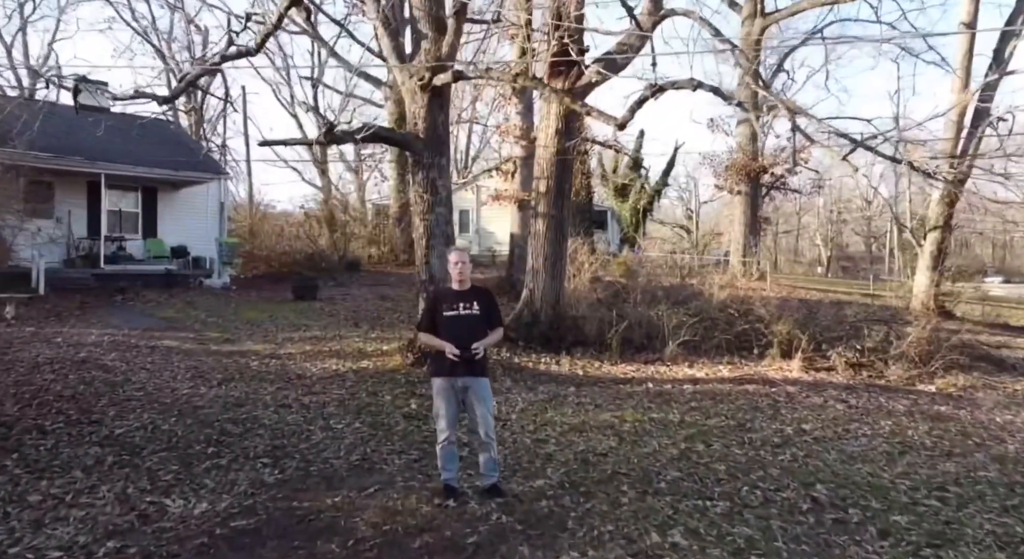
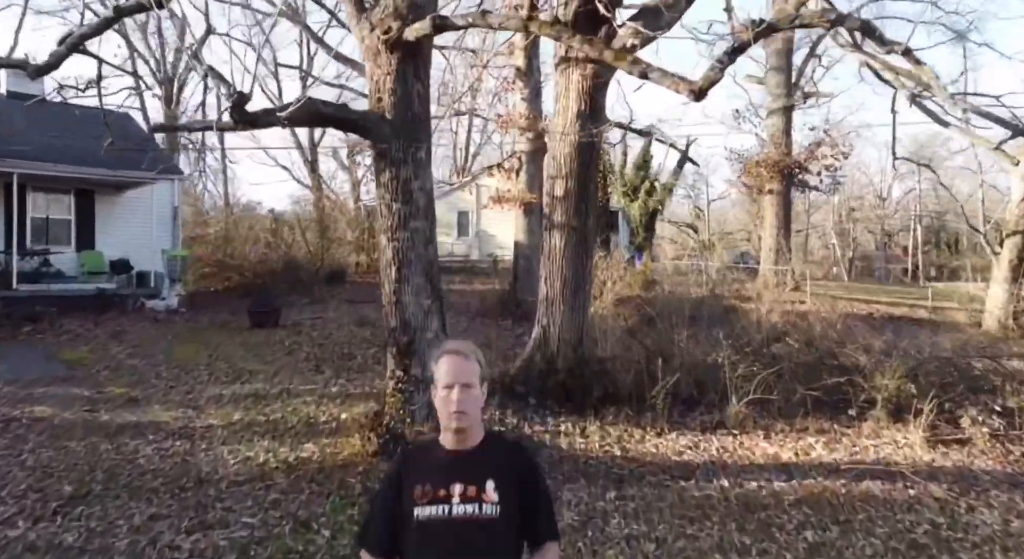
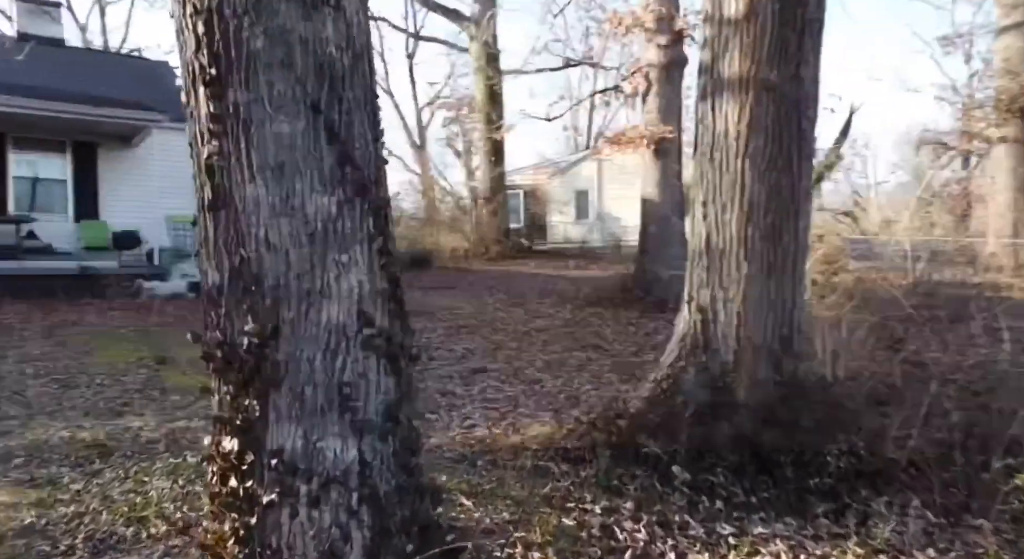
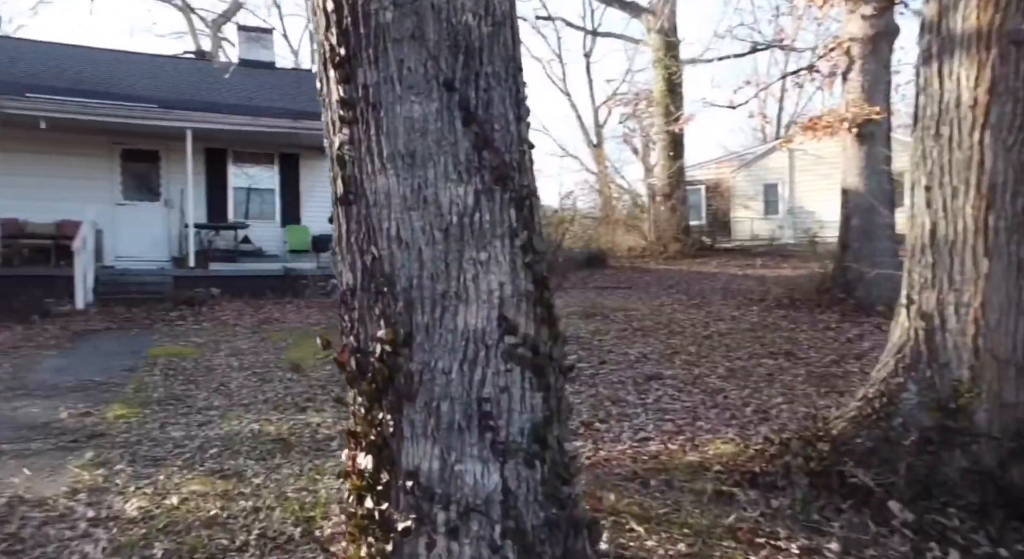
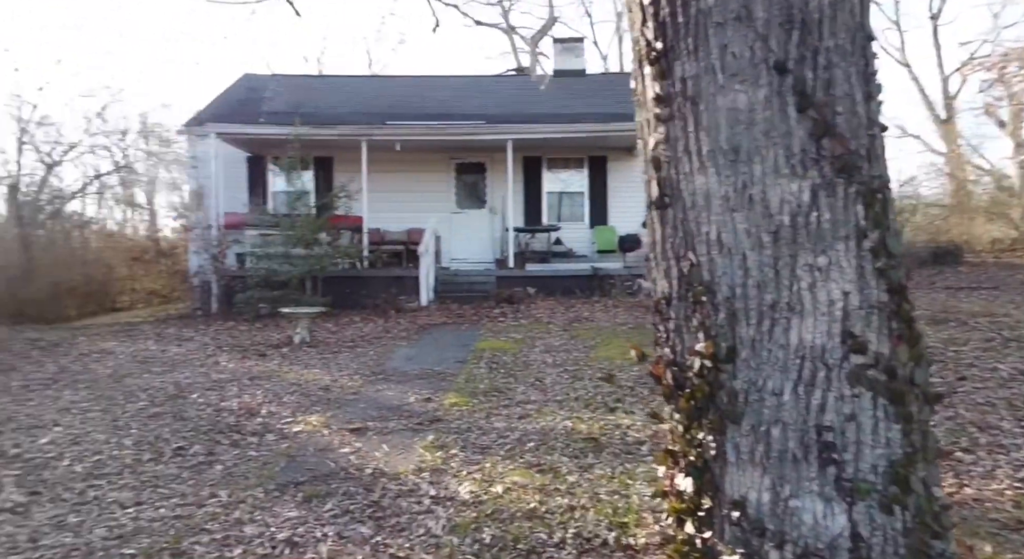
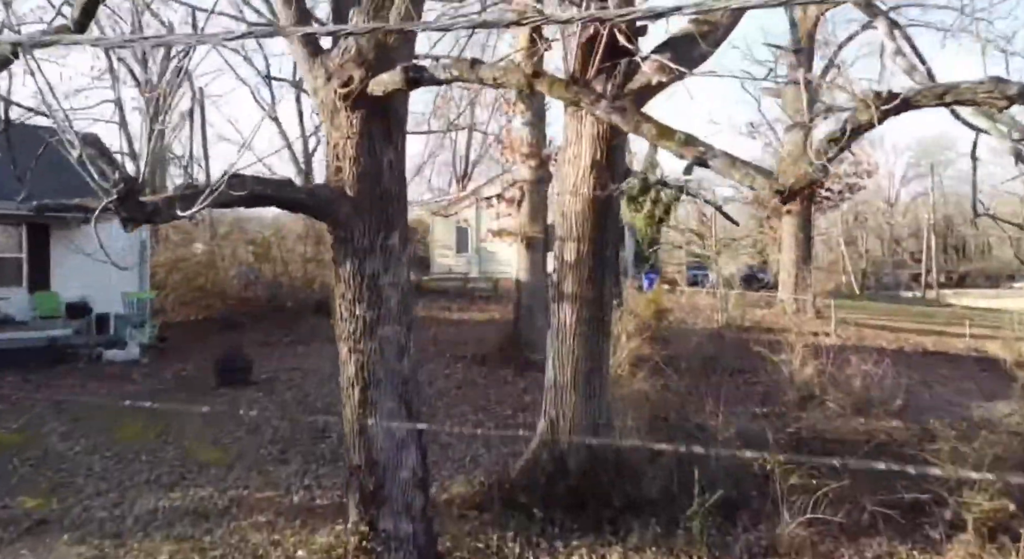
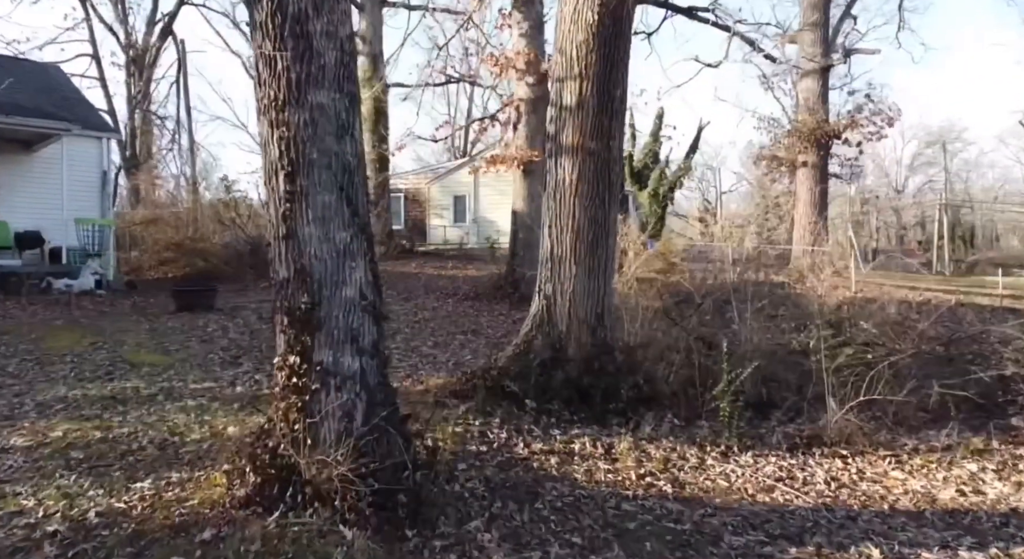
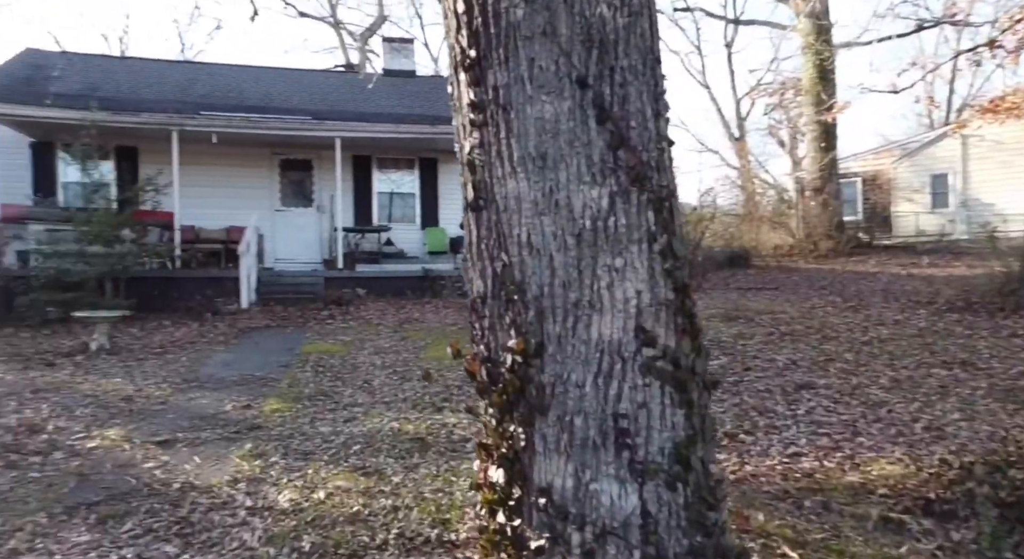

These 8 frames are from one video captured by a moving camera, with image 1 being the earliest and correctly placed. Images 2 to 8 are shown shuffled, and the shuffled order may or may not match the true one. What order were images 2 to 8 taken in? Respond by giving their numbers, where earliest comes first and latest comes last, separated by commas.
2, 6, 7, 3, 4, 8, 5
